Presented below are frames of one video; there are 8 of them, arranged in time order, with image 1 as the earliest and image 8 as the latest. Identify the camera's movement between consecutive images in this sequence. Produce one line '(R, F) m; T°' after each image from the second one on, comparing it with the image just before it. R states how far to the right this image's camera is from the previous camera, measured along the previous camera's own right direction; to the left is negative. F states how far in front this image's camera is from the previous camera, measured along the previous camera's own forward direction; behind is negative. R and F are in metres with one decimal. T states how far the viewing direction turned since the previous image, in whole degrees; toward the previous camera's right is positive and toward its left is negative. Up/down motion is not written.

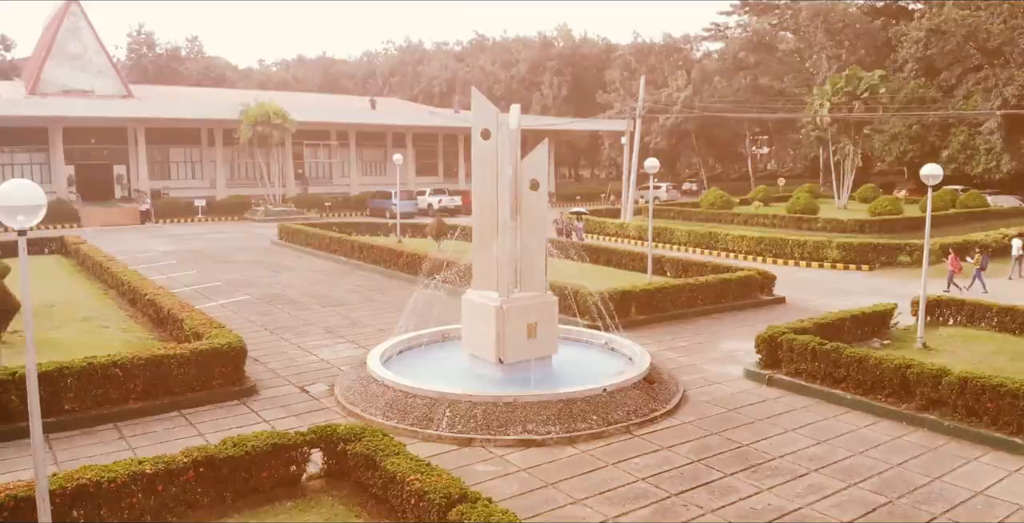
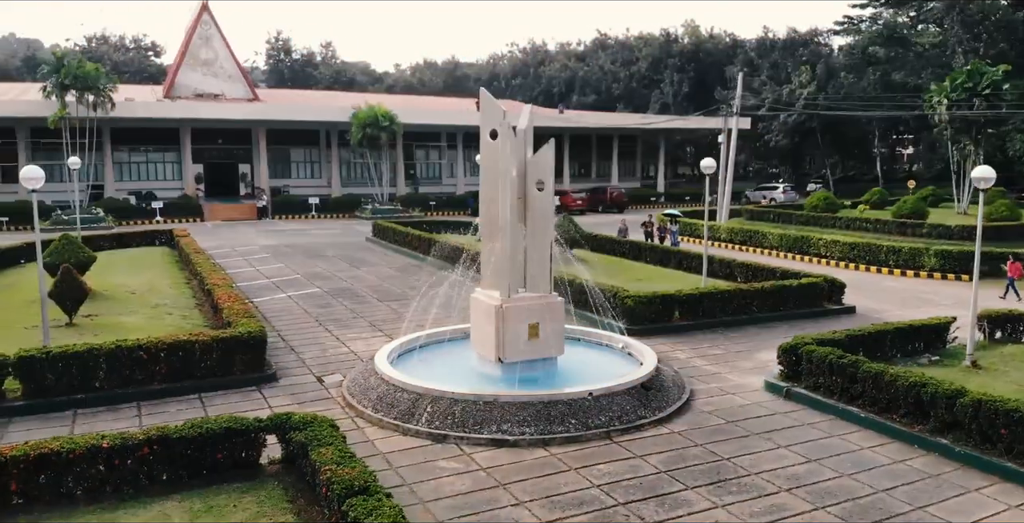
(+1.4, +0.1) m; -10°
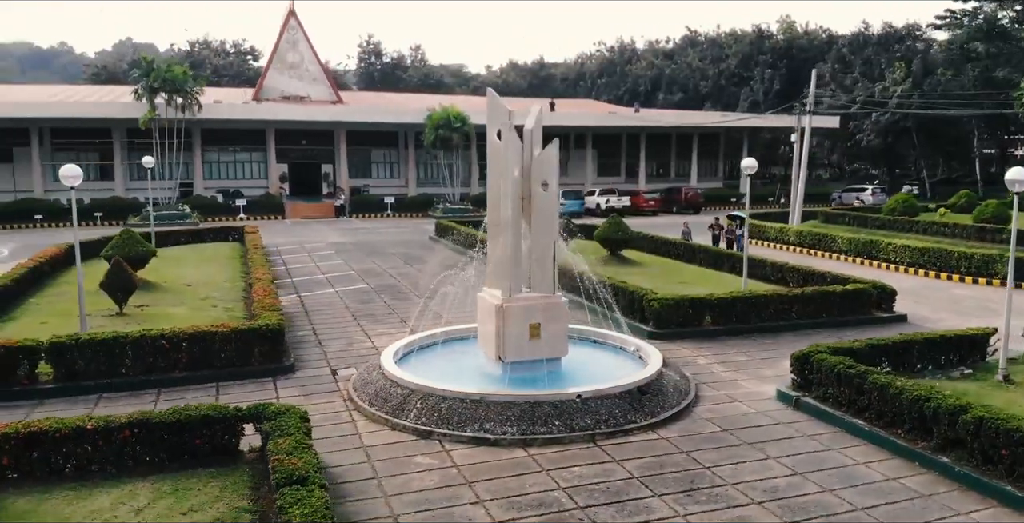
(+1.0, 0.0) m; -7°
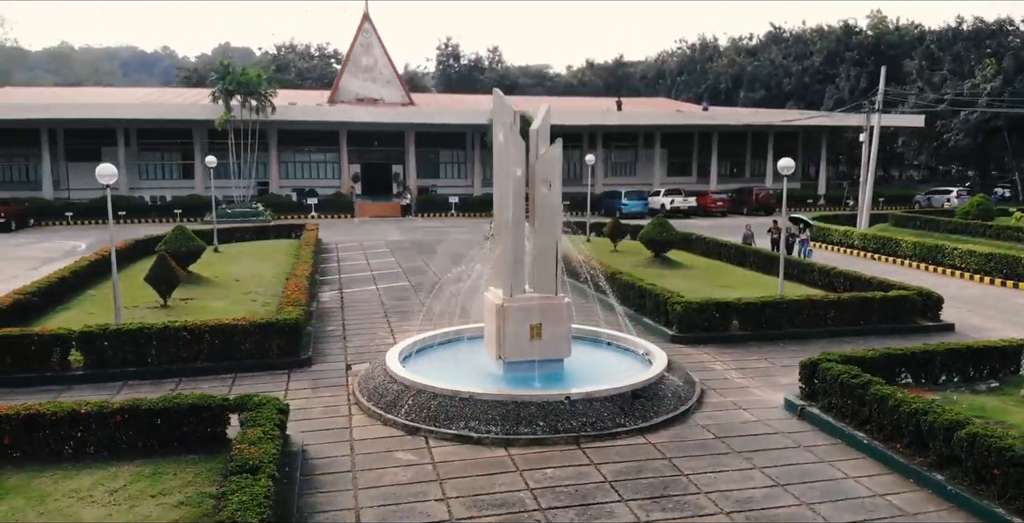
(+0.9, 0.0) m; -6°
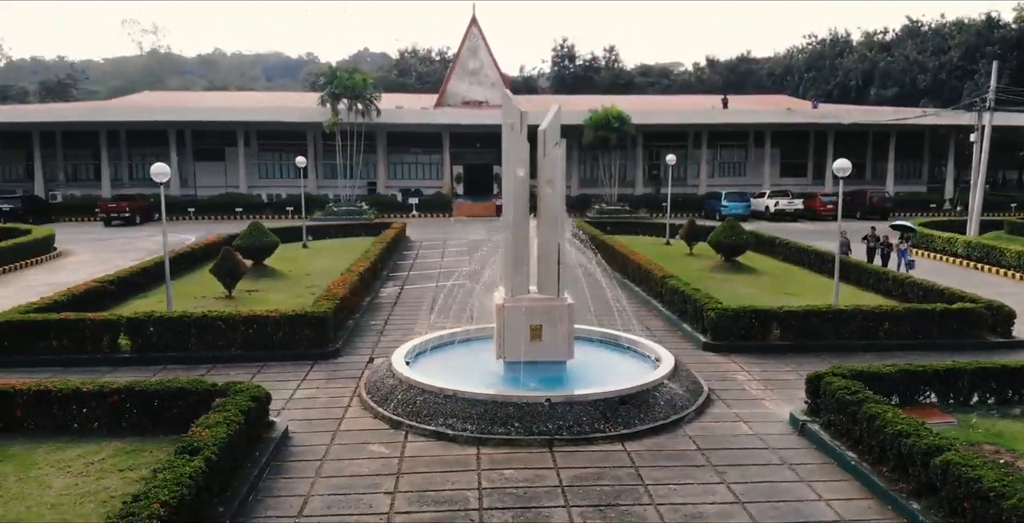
(+1.4, +0.1) m; -10°
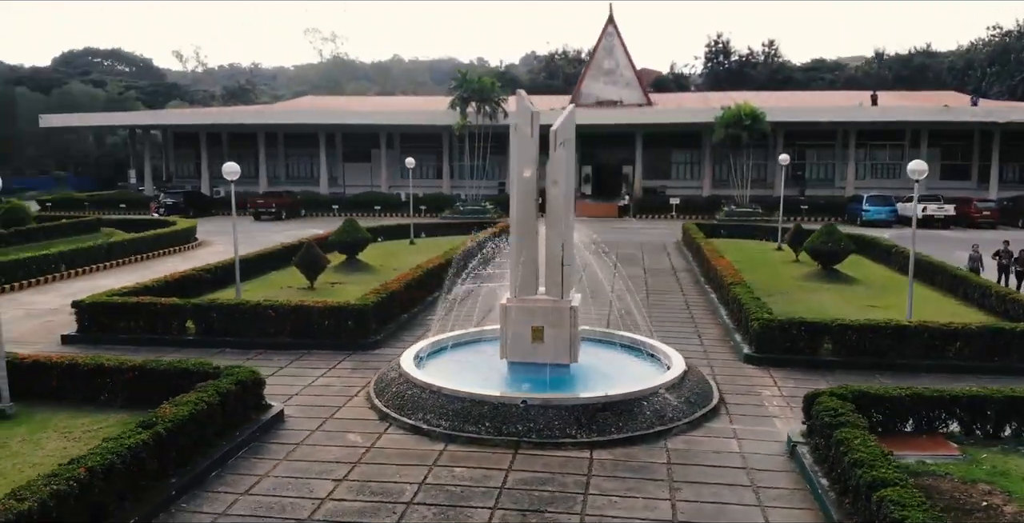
(+1.8, +0.2) m; -12°
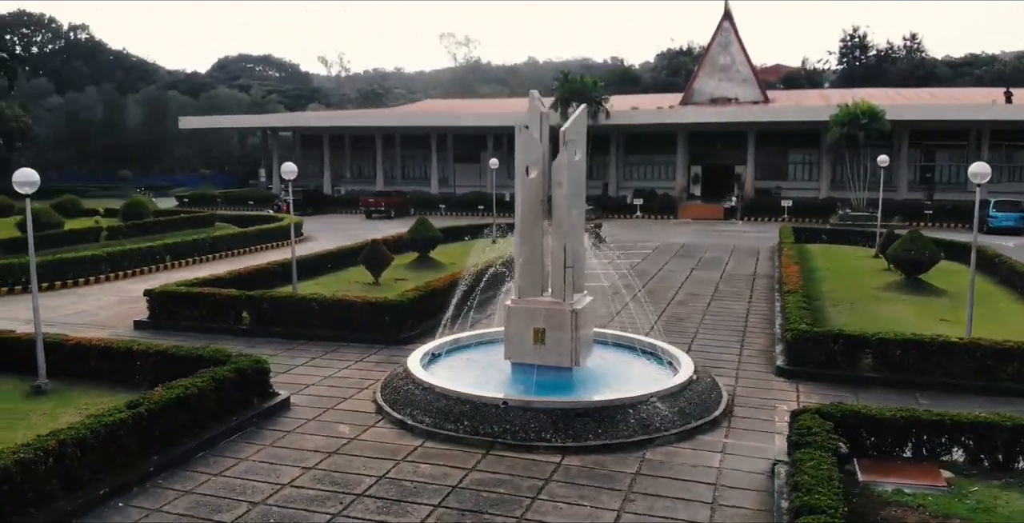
(+1.4, +0.1) m; -10°
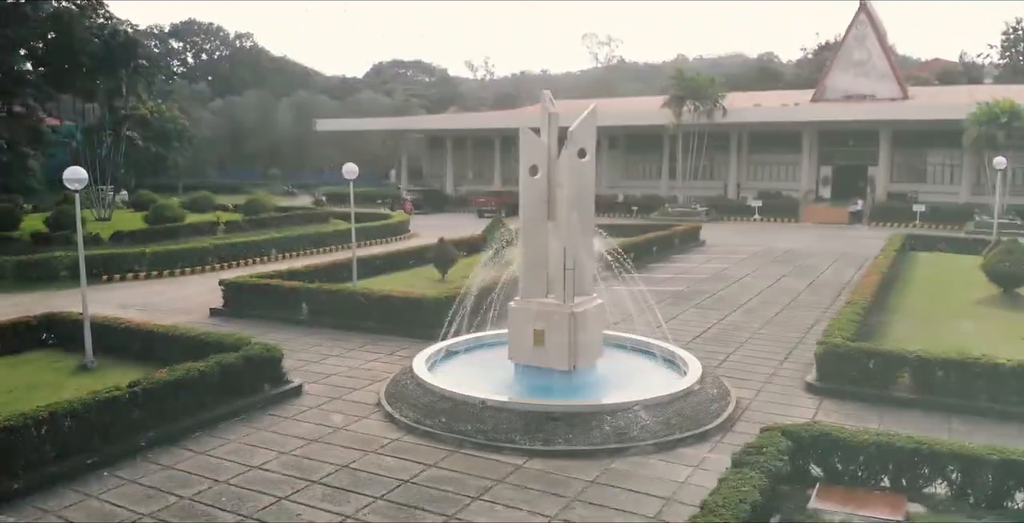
(+1.6, +0.2) m; -11°
